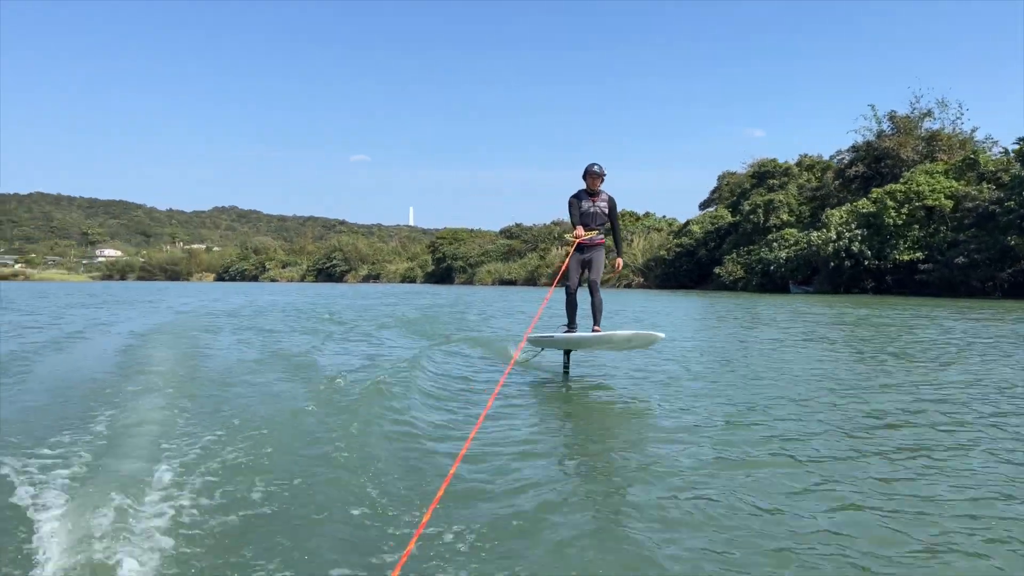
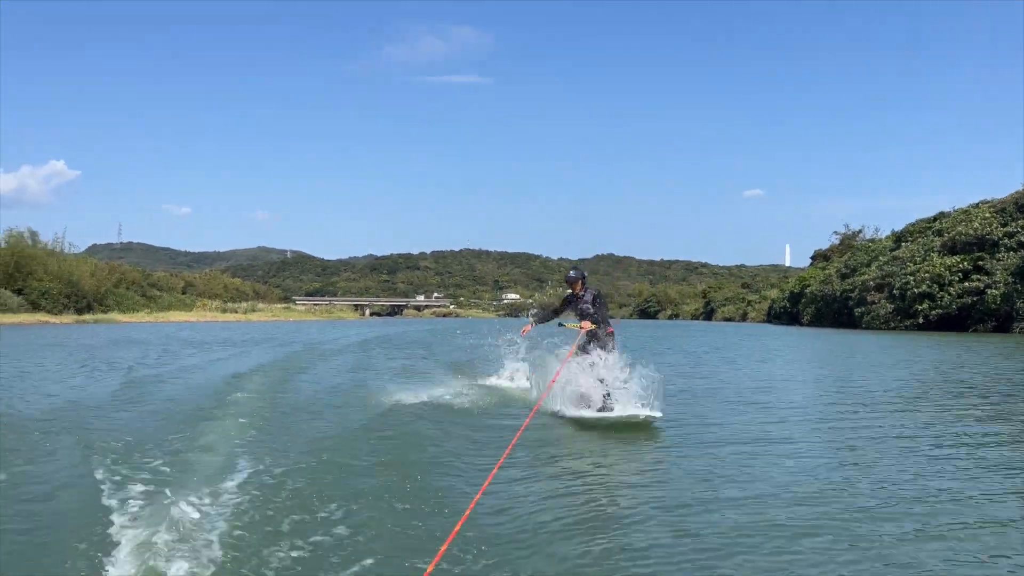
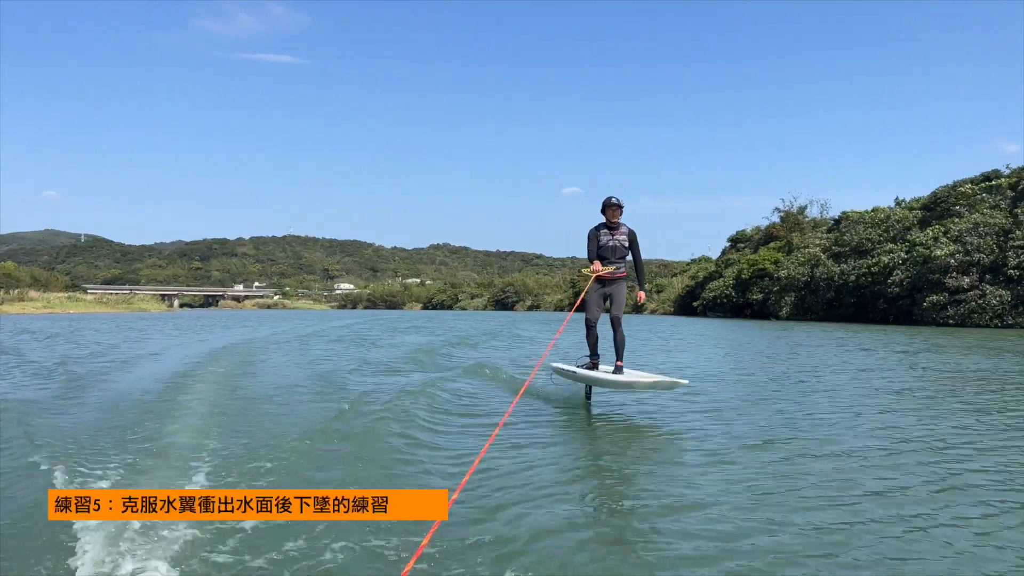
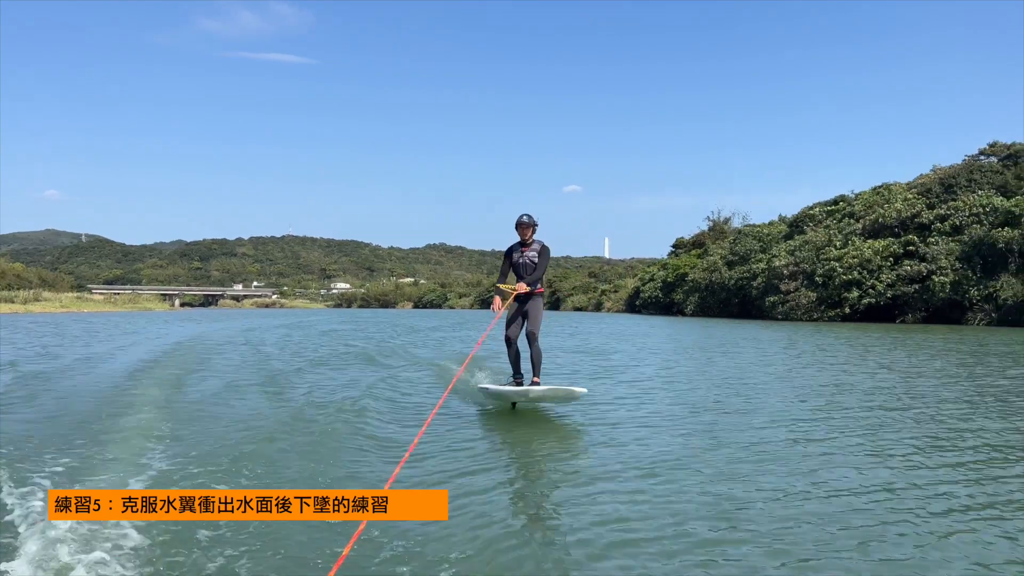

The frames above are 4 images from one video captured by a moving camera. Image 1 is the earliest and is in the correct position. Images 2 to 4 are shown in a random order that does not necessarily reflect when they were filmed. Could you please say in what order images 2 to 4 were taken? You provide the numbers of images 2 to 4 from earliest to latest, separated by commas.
3, 4, 2
